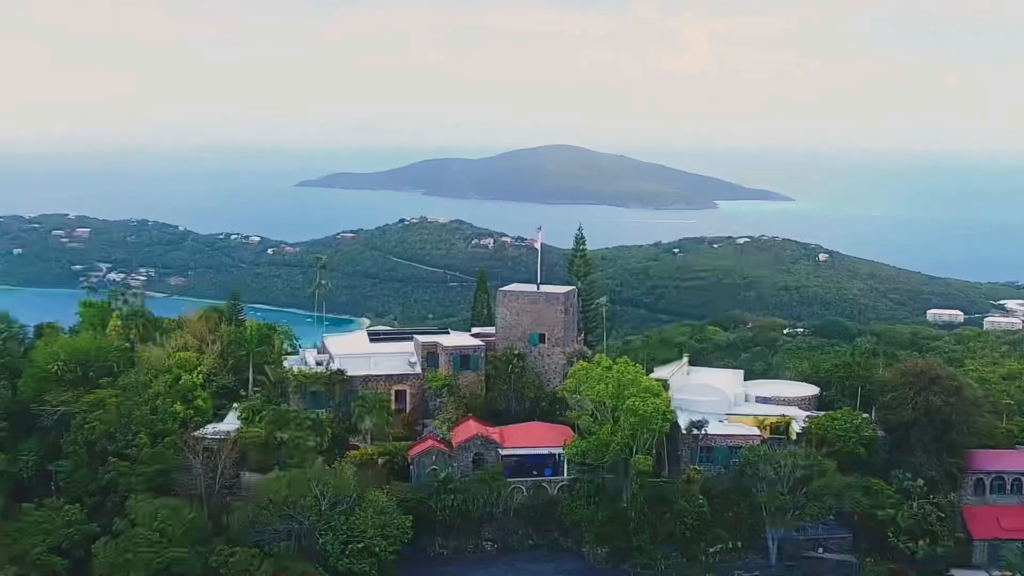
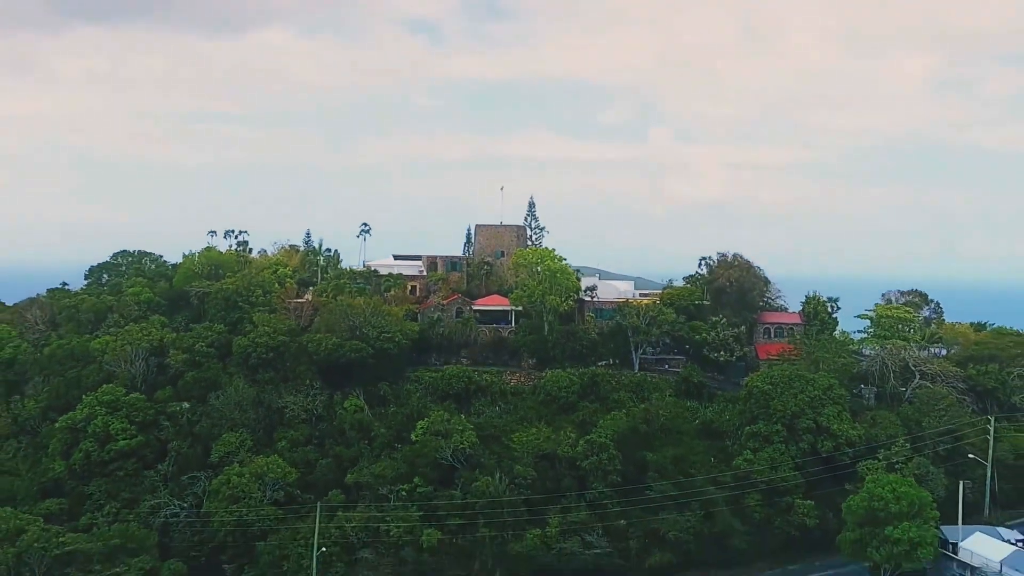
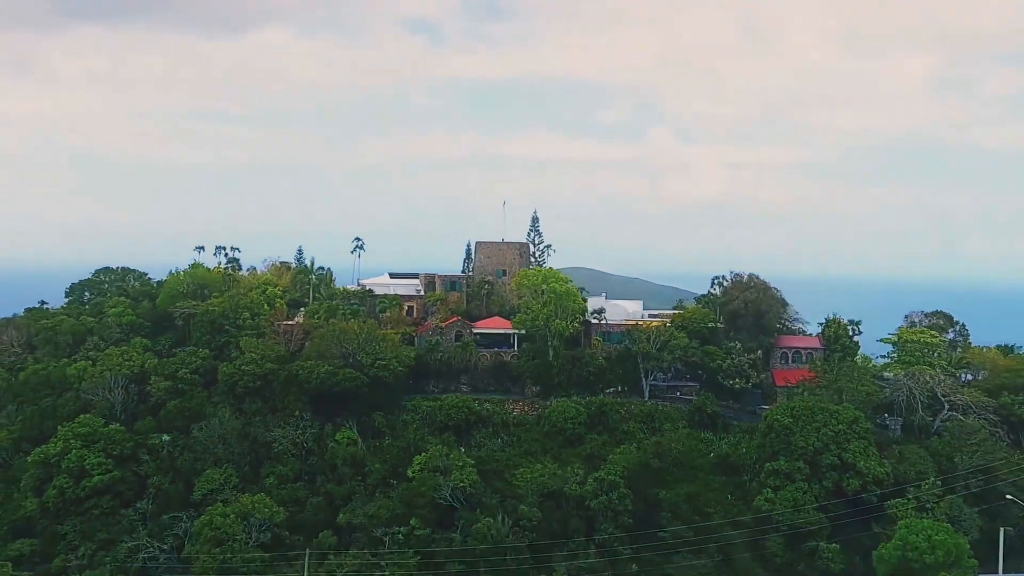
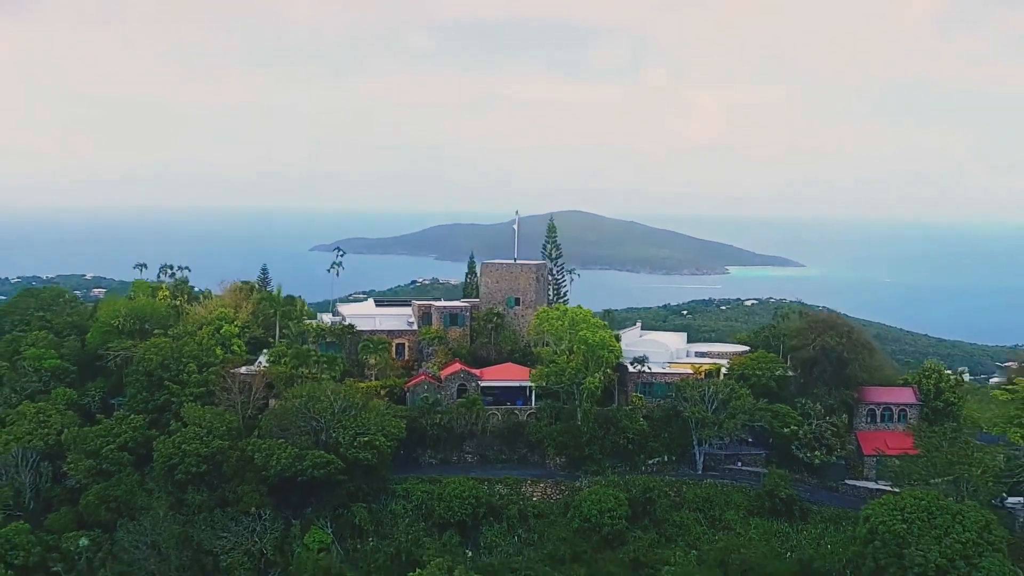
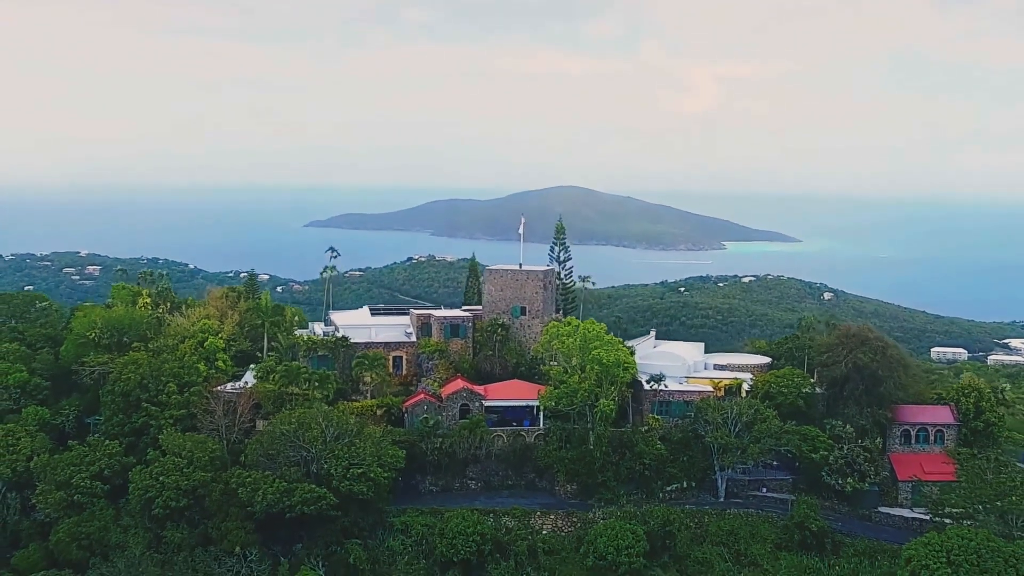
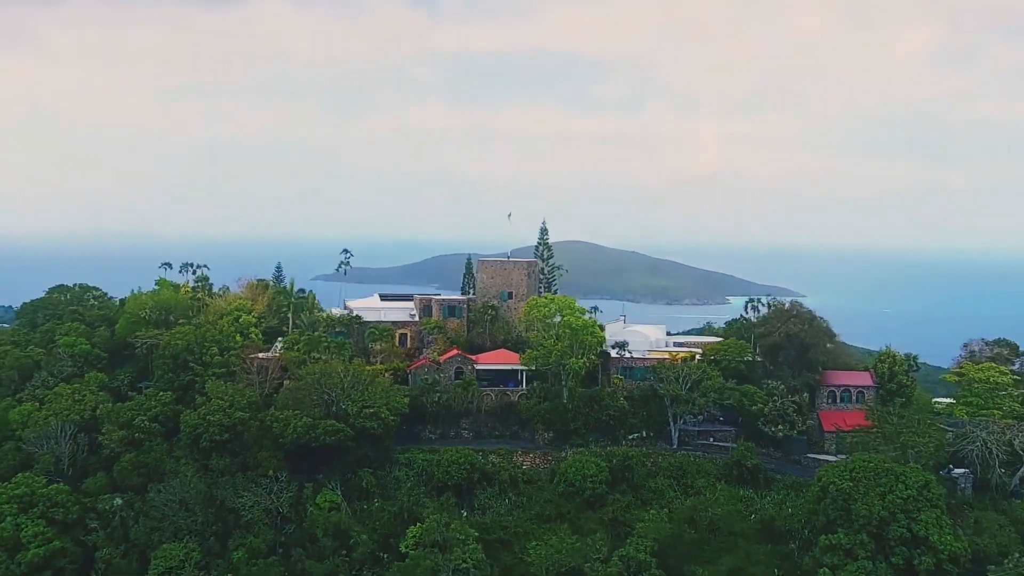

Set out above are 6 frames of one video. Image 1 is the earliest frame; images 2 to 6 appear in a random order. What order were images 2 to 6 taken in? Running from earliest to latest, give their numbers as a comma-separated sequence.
5, 4, 6, 3, 2
